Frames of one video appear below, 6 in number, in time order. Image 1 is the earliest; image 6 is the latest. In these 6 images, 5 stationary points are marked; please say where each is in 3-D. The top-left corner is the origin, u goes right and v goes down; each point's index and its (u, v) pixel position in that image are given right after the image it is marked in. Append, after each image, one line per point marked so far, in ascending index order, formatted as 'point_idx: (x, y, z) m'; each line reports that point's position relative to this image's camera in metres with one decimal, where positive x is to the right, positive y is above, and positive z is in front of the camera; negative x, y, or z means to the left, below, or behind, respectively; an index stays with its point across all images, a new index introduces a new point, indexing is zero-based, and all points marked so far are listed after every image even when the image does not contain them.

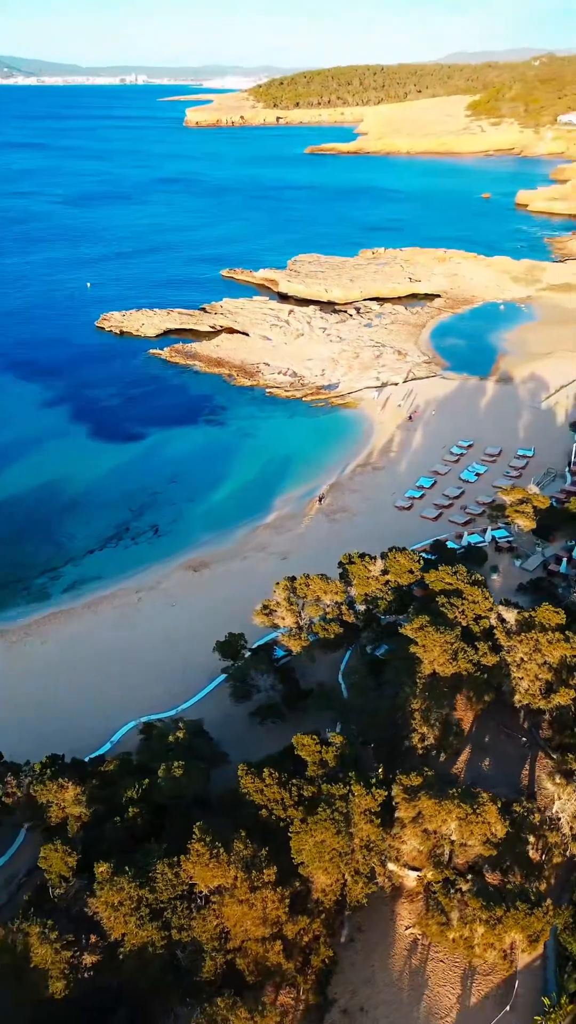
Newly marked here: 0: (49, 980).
0: (-3.2, -6.3, +10.1) m
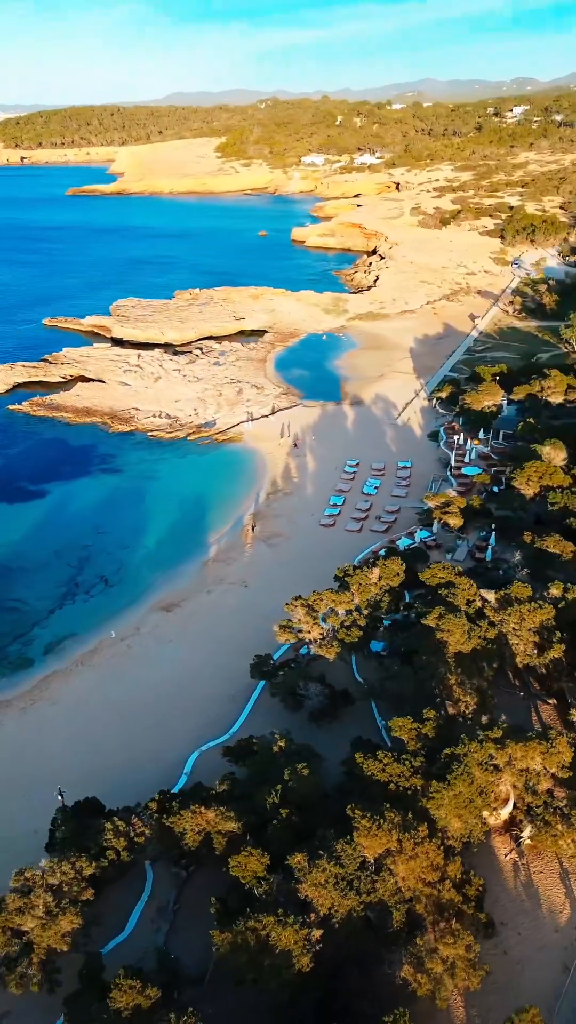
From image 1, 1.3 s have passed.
0: (+0.1, -6.9, +11.6) m
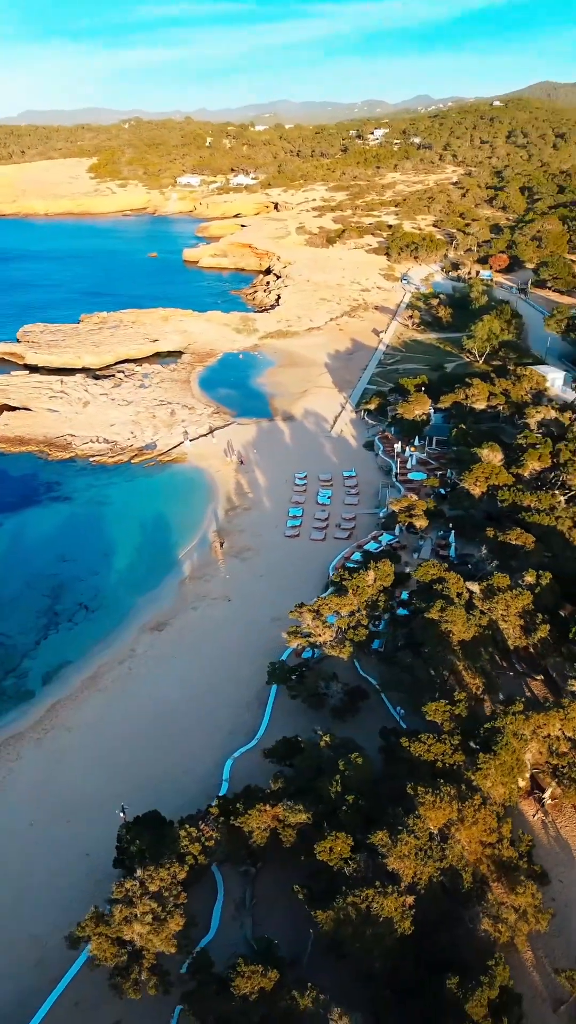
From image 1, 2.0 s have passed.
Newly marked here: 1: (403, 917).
0: (+1.9, -7.0, +12.7) m
1: (+2.0, -7.0, +12.9) m
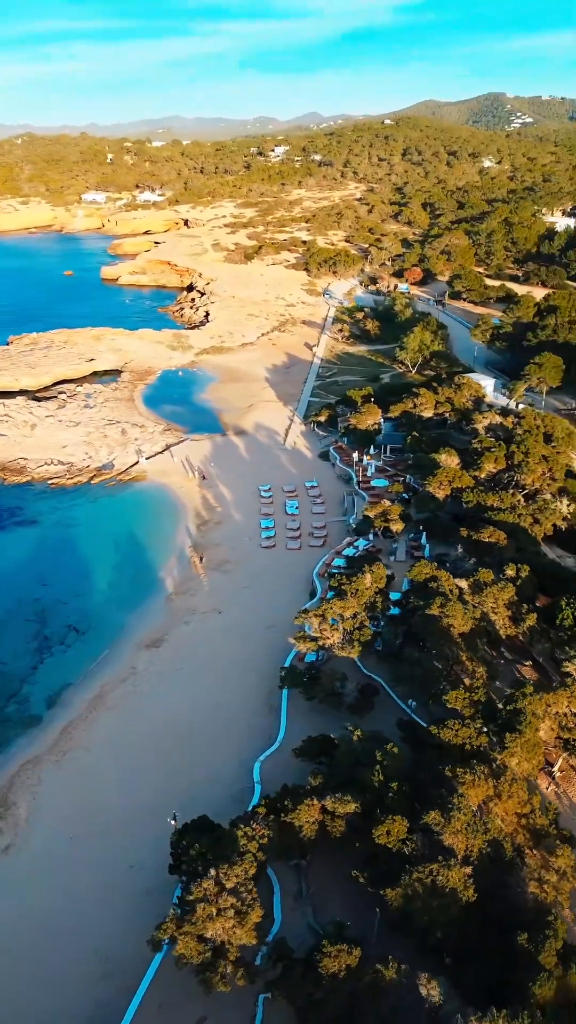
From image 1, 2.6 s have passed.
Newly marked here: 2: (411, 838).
0: (+3.2, -7.0, +13.8) m
1: (+3.3, -7.0, +13.9) m
2: (+2.4, -6.4, +14.7) m
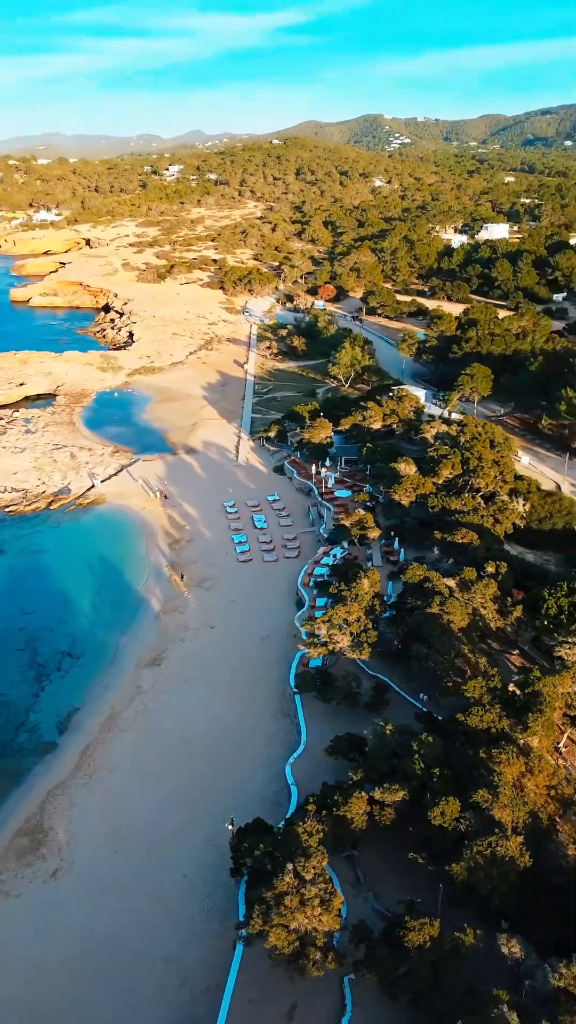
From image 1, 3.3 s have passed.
0: (+4.7, -7.0, +15.1) m
1: (+4.7, -7.0, +15.3) m
2: (+3.7, -6.5, +15.9) m
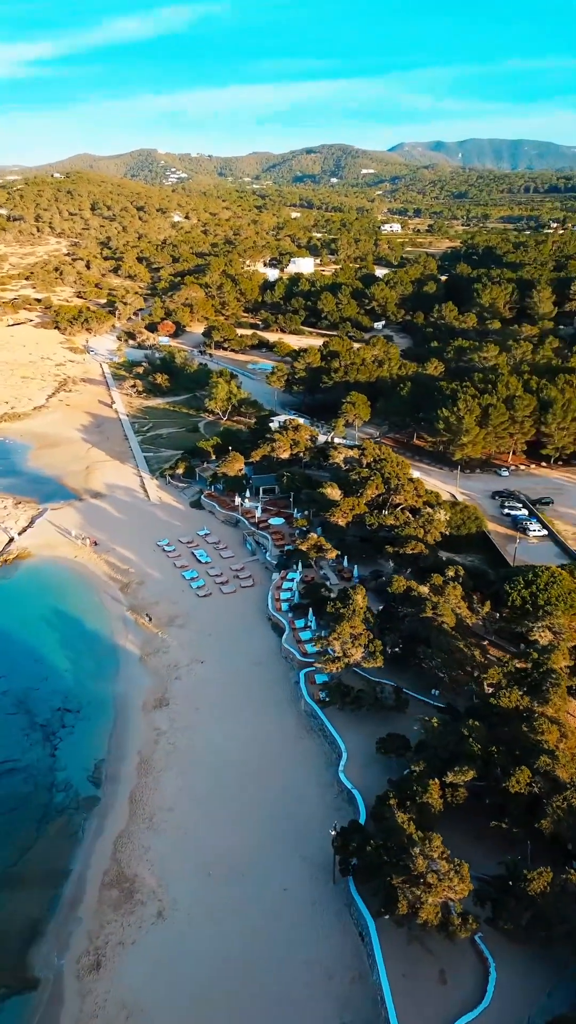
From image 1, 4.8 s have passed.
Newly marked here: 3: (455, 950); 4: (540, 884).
0: (+7.3, -7.1, +18.0) m
1: (+7.3, -7.1, +18.2) m
2: (+6.1, -6.7, +18.6) m
3: (+3.6, -9.7, +16.5) m
4: (+5.4, -8.2, +16.3) m
